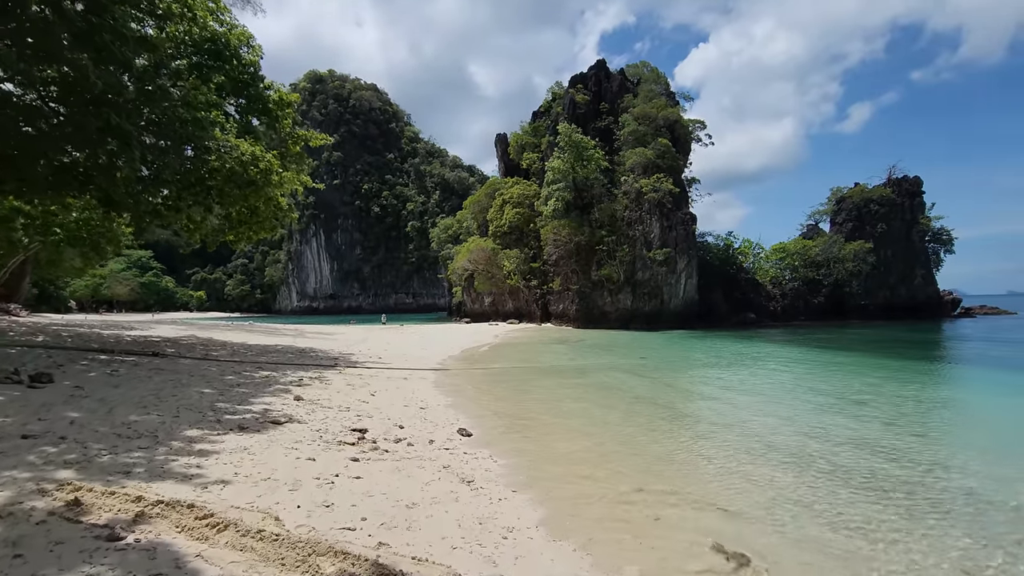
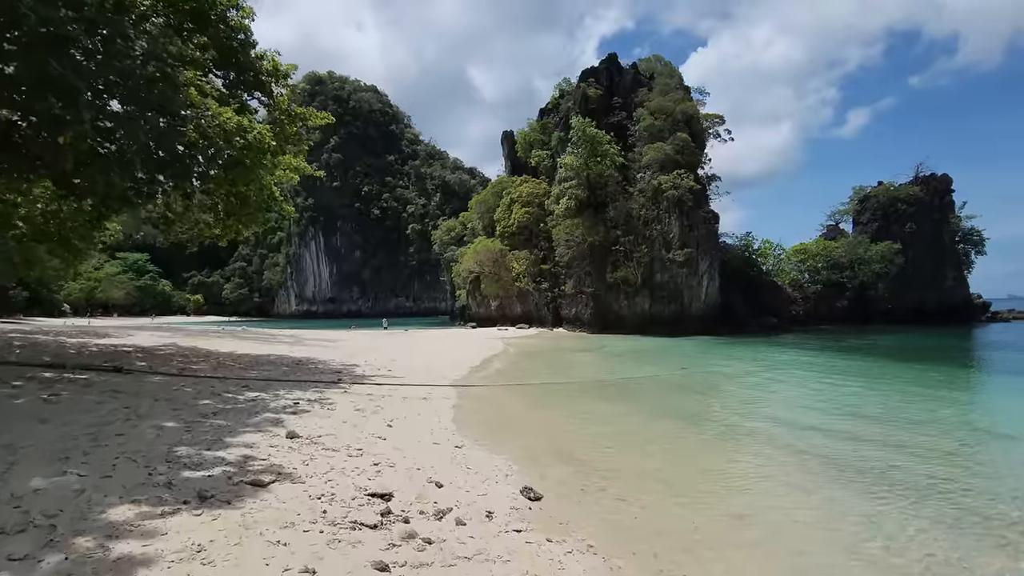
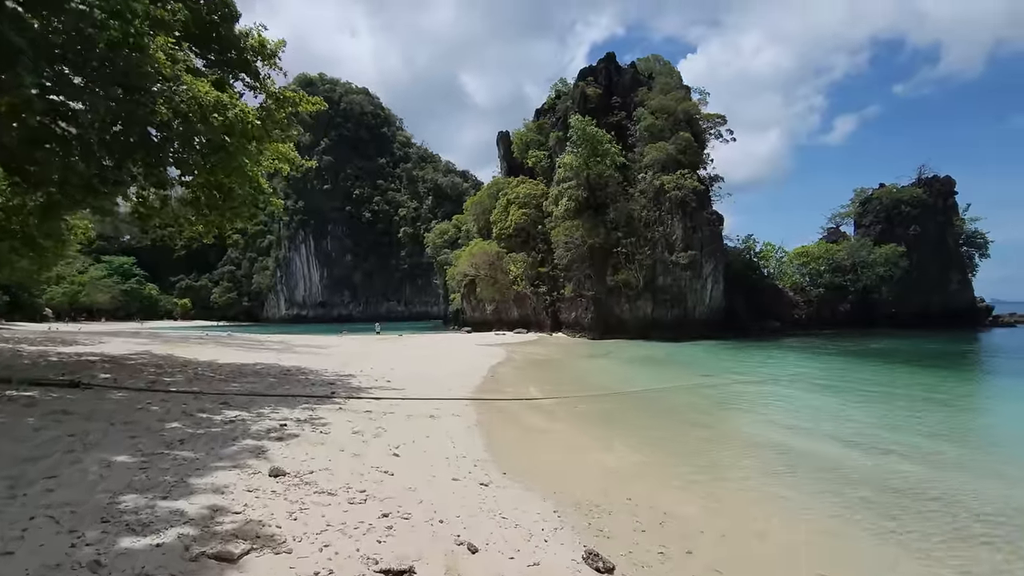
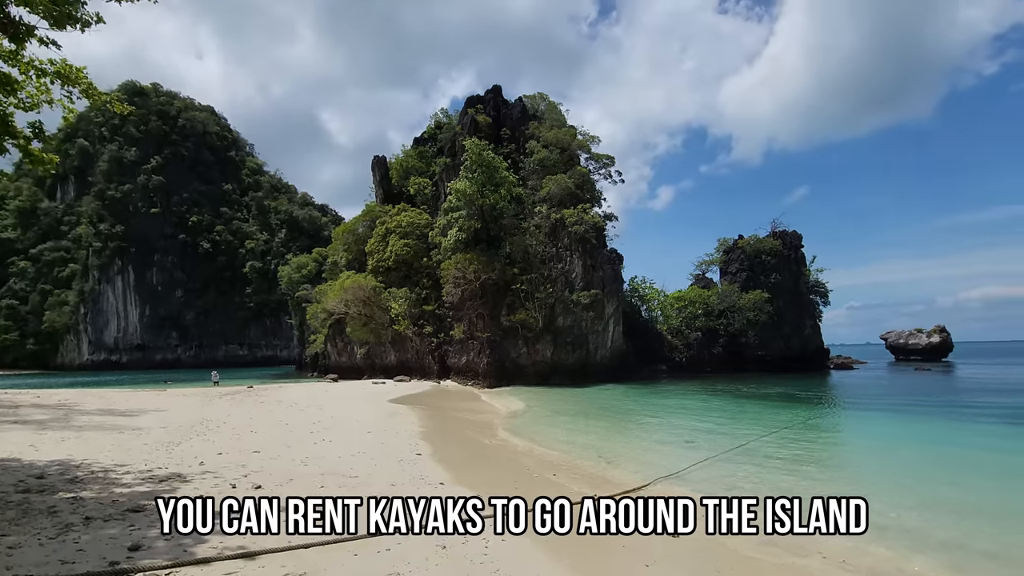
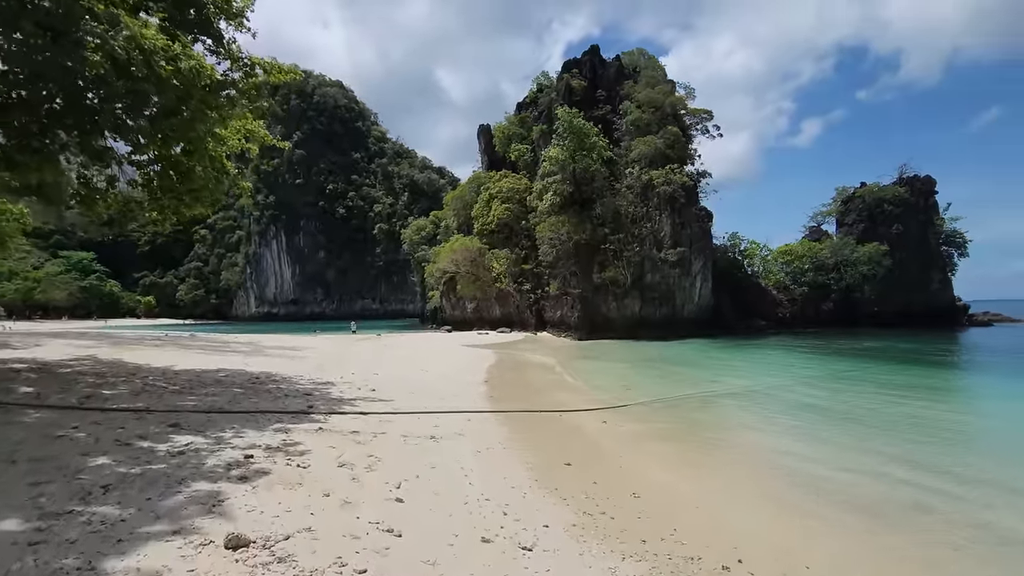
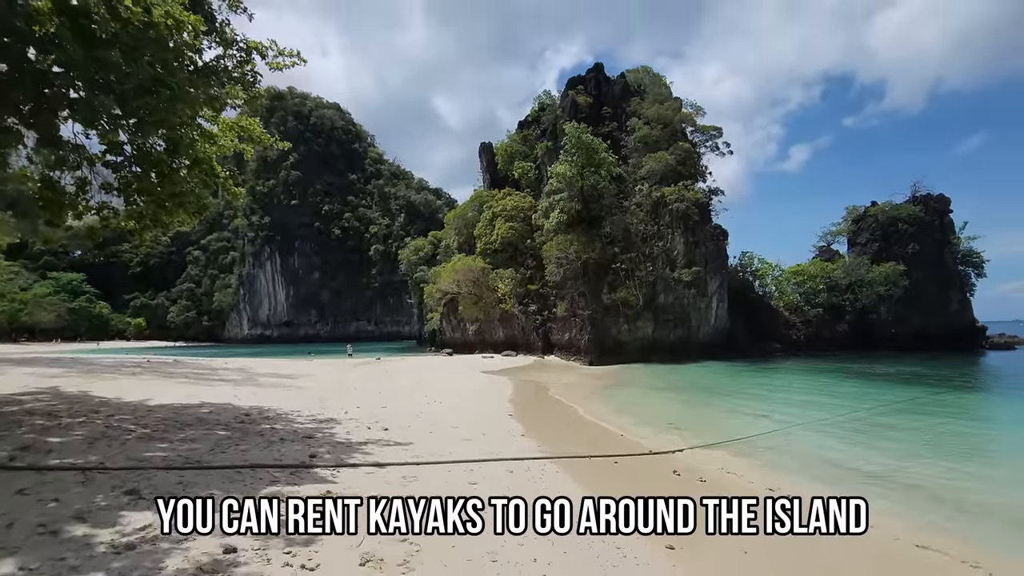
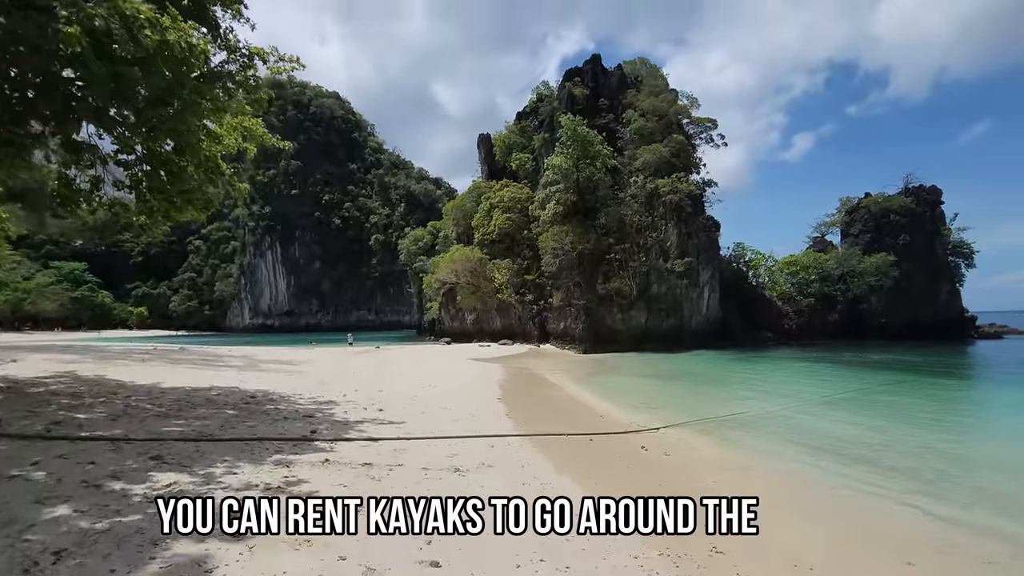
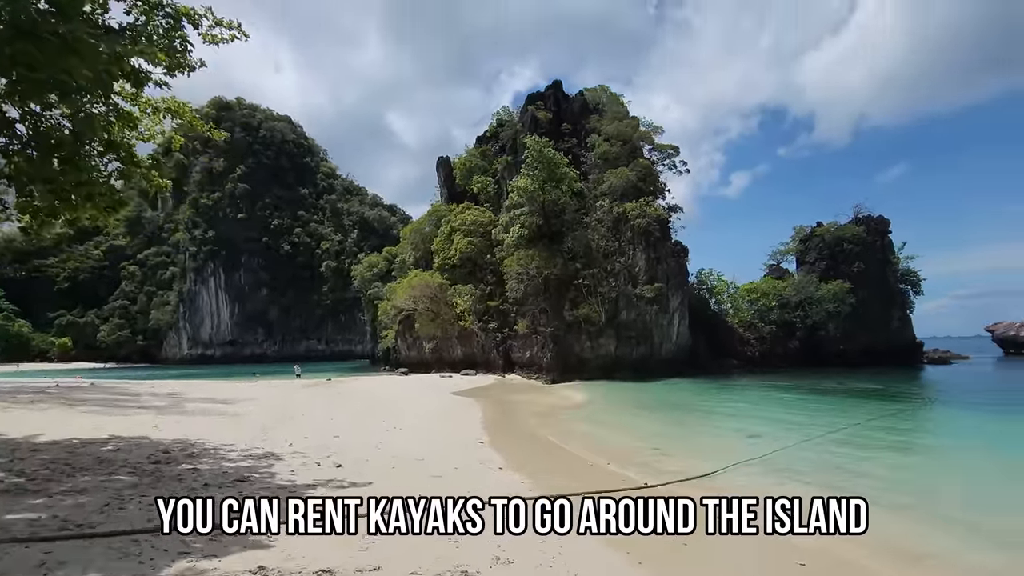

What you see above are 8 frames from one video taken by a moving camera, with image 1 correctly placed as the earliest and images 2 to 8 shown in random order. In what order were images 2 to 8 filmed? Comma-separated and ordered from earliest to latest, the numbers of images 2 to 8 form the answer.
2, 3, 5, 7, 6, 8, 4
